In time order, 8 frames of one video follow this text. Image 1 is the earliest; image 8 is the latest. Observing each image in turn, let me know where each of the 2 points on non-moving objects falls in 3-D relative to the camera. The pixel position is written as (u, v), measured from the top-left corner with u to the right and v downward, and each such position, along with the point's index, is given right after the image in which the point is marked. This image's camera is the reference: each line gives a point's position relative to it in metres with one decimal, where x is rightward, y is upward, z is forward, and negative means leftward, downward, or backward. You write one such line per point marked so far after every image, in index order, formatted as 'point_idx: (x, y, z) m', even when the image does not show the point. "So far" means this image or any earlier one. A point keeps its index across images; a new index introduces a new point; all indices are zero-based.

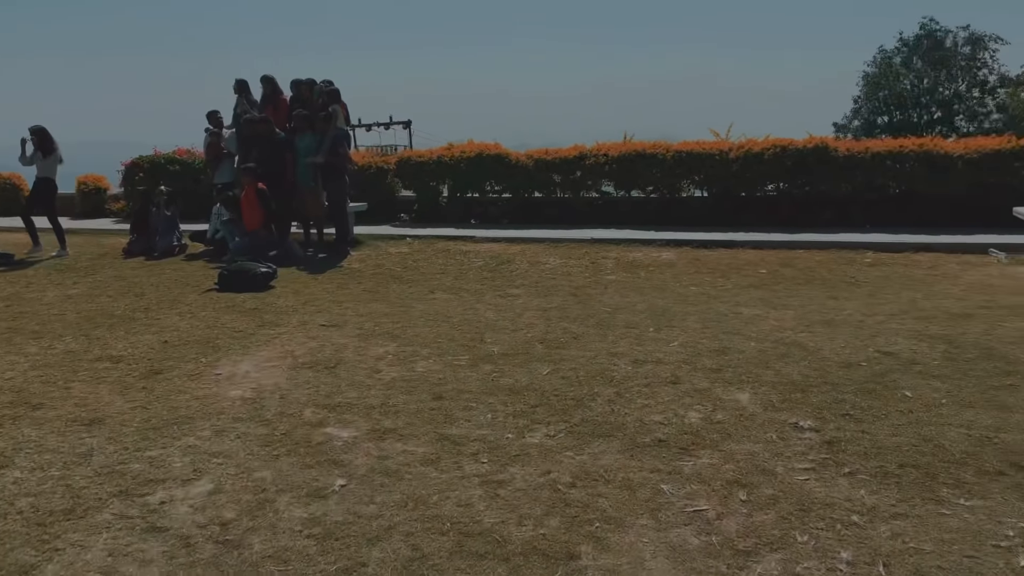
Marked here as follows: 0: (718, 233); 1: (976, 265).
0: (+2.6, +0.7, +10.3) m
1: (+4.7, +0.2, +8.2) m
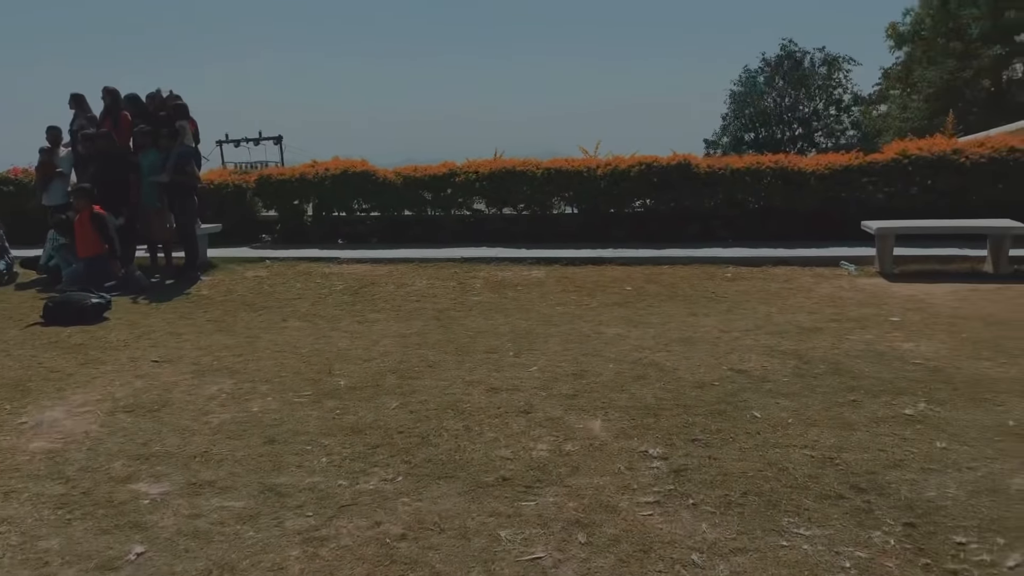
0: (+0.9, +0.5, +10.3) m
1: (+3.3, +0.1, +8.5) m
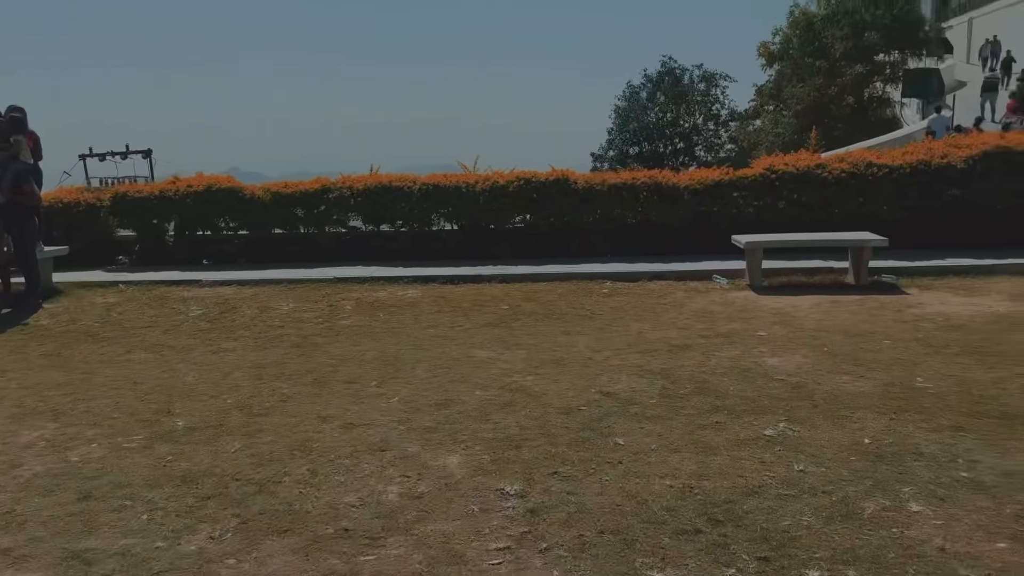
0: (-0.6, +0.3, +10.1) m
1: (+2.0, 0.0, +8.5) m
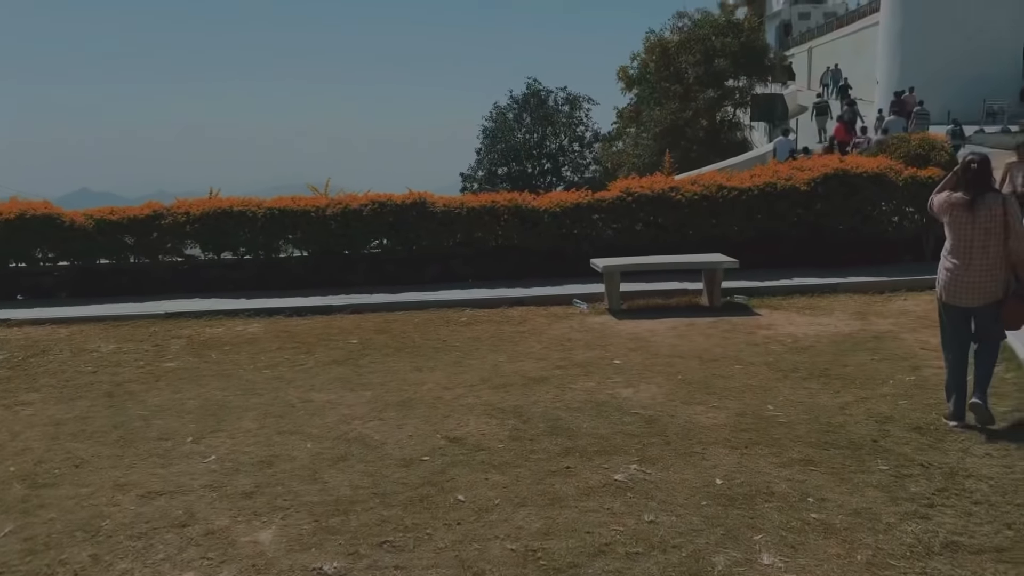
0: (-2.3, -0.1, +9.5) m
1: (+0.5, -0.3, +8.3) m
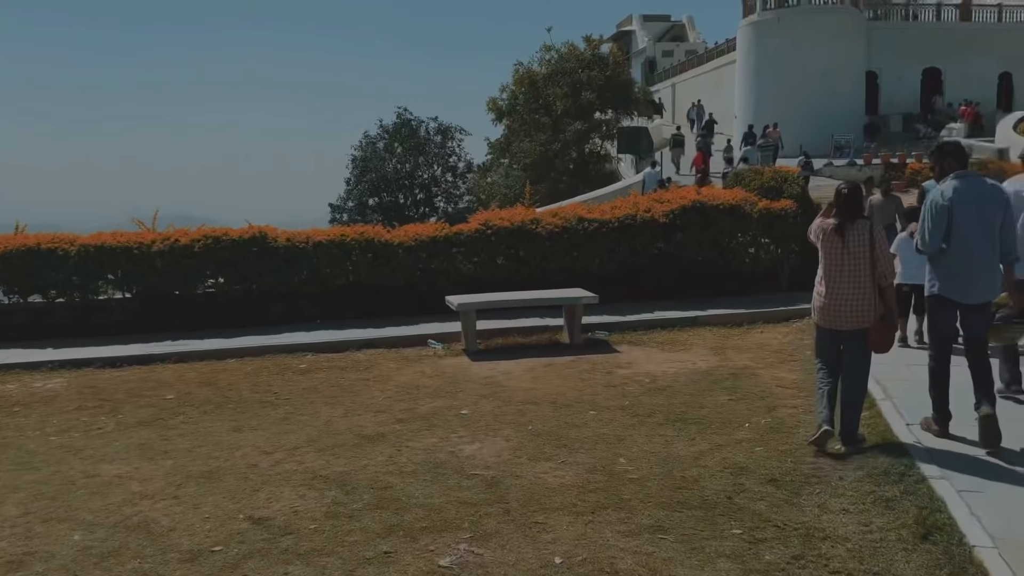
0: (-3.9, -0.6, +8.4) m
1: (-1.0, -0.7, +7.7) m
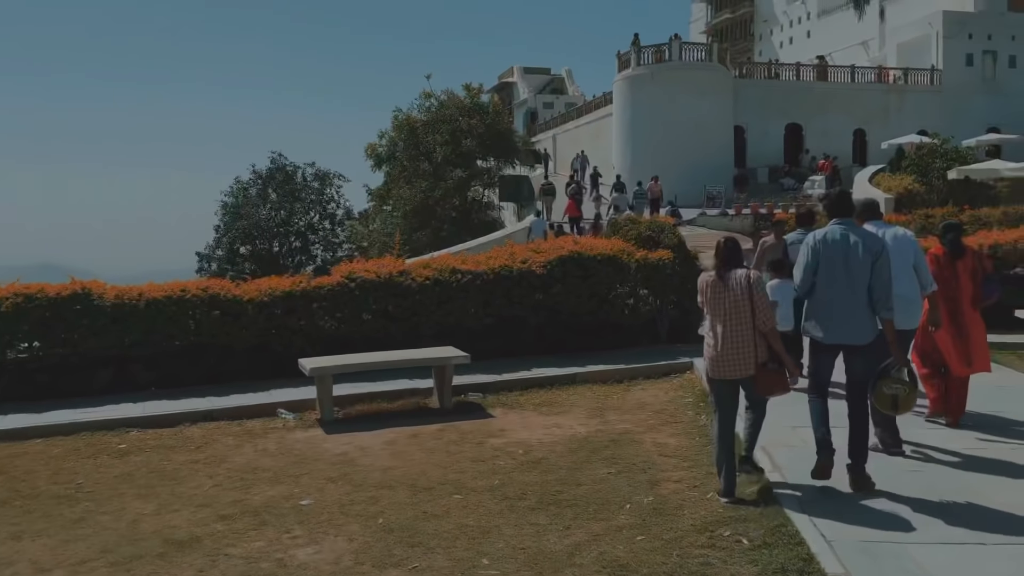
0: (-5.2, -1.2, +7.1) m
1: (-2.1, -1.2, +6.7) m
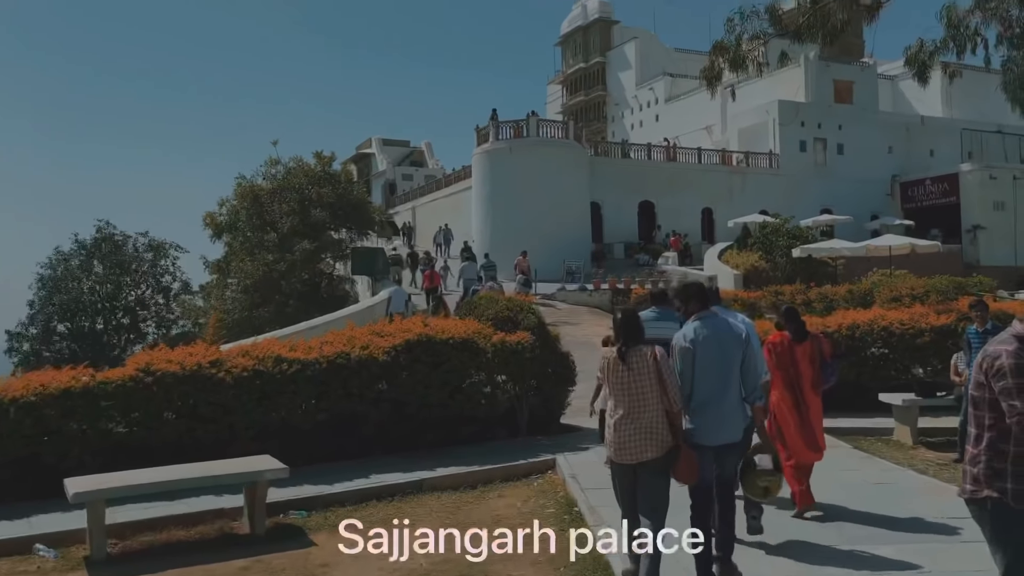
0: (-6.3, -1.9, +4.9) m
1: (-3.3, -1.9, +5.1) m
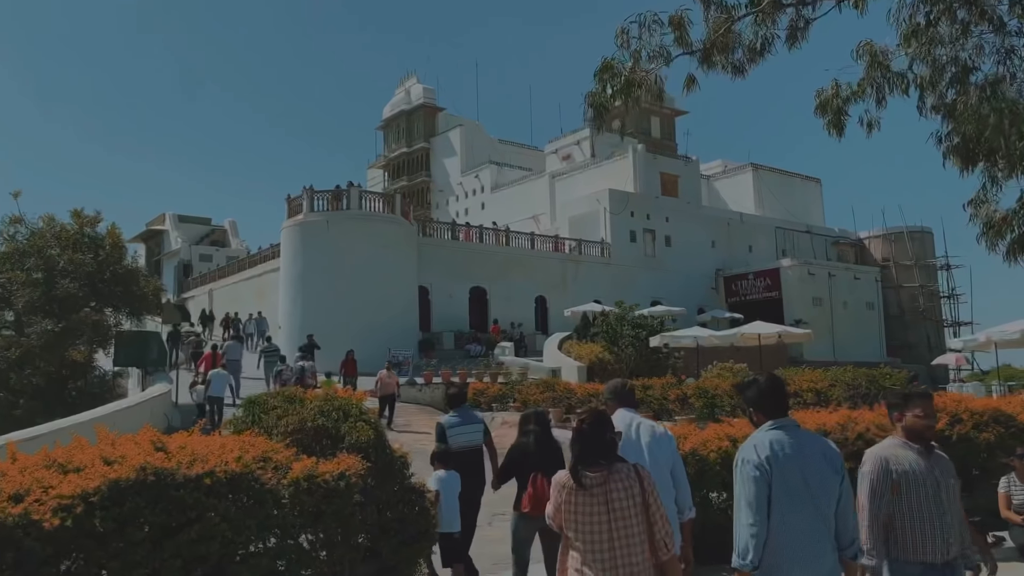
0: (-6.4, -1.8, -0.5) m
1: (-3.5, -1.9, +0.4) m
